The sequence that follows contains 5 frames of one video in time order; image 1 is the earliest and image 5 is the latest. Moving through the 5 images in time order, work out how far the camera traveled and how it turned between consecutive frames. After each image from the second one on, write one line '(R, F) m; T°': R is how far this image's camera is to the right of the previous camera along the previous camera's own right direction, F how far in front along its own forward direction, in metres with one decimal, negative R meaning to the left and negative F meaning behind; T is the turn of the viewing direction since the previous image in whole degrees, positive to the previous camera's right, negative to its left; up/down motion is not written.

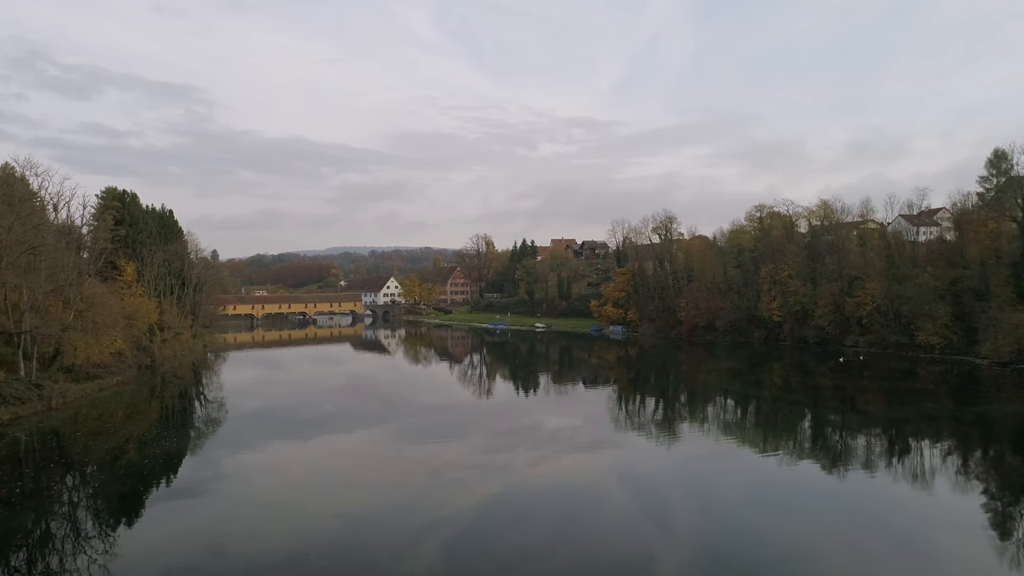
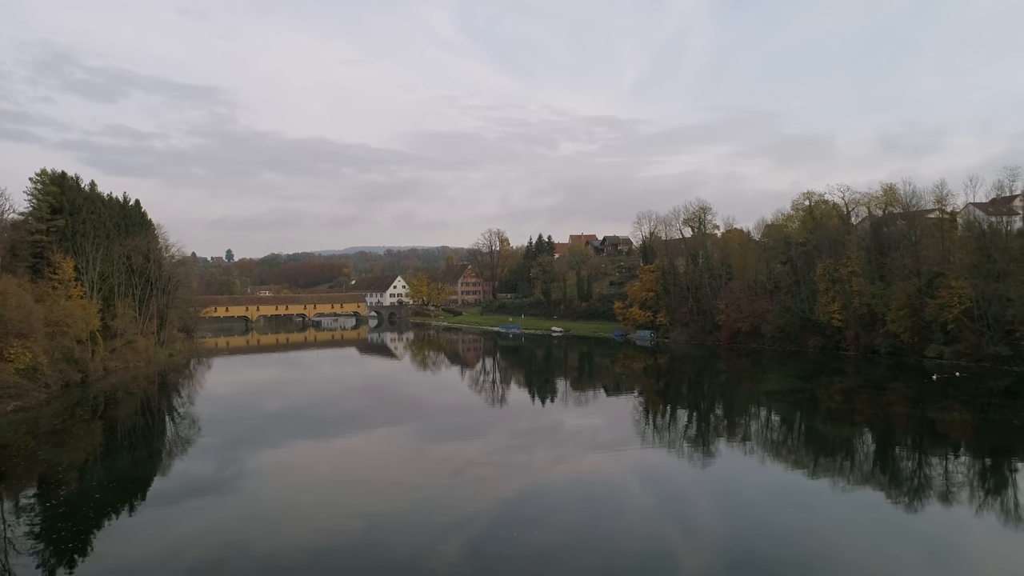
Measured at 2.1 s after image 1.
(+0.5, +5.4) m; -2°
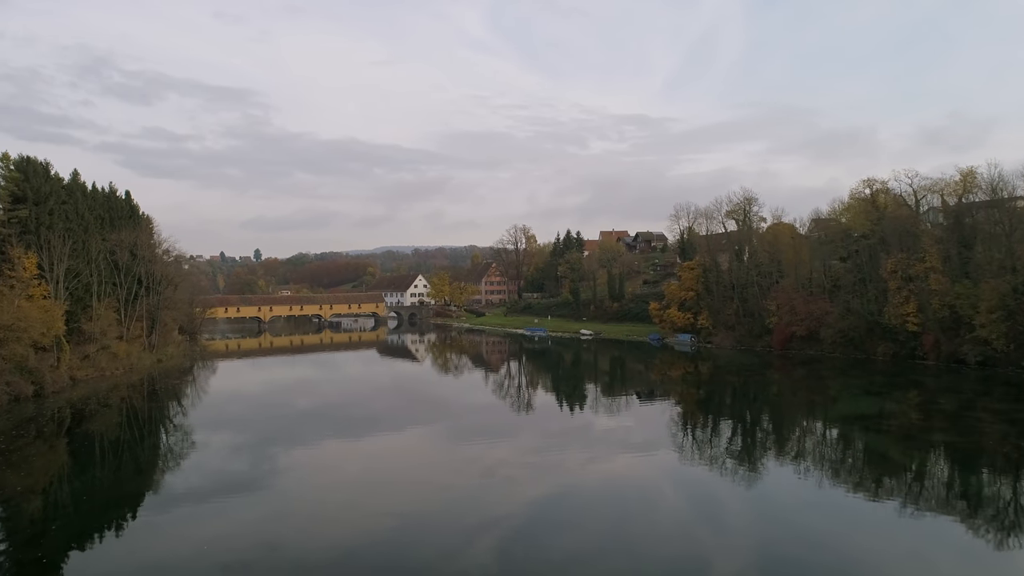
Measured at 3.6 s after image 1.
(+0.3, +3.8) m; -3°
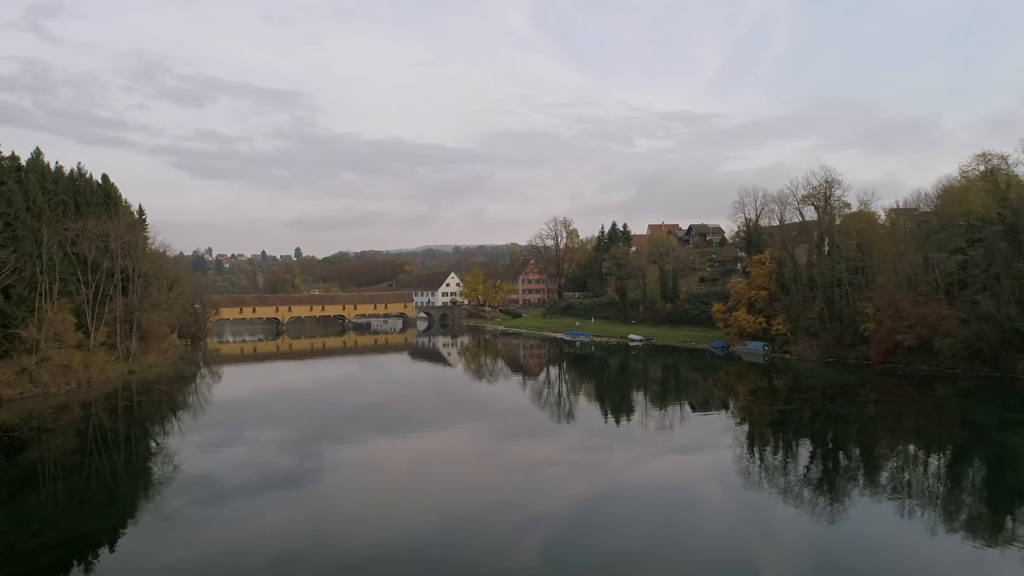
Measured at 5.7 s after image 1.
(+0.4, +5.5) m; -4°
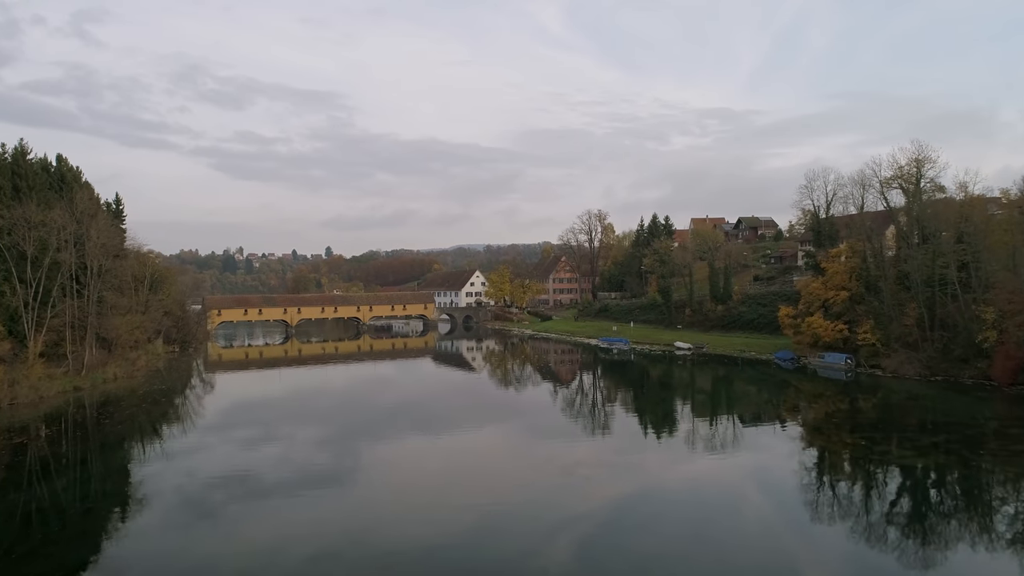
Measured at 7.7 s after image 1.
(+0.4, +5.1) m; -3°
